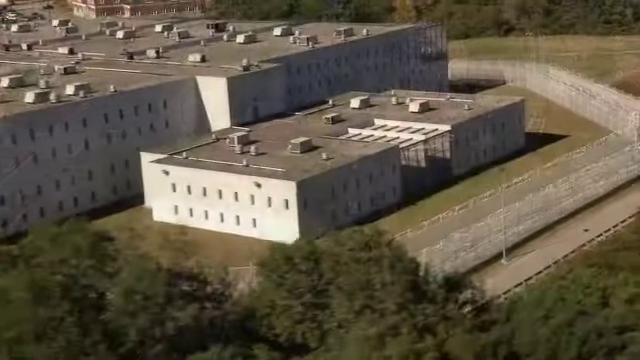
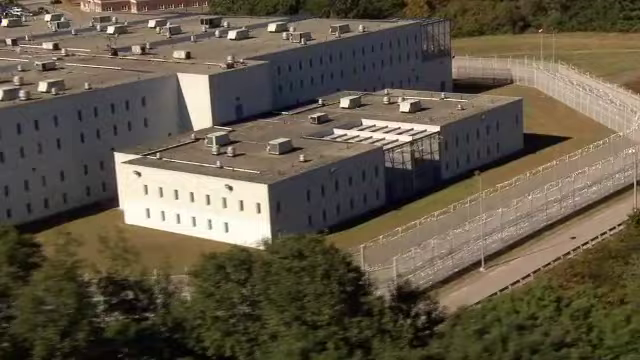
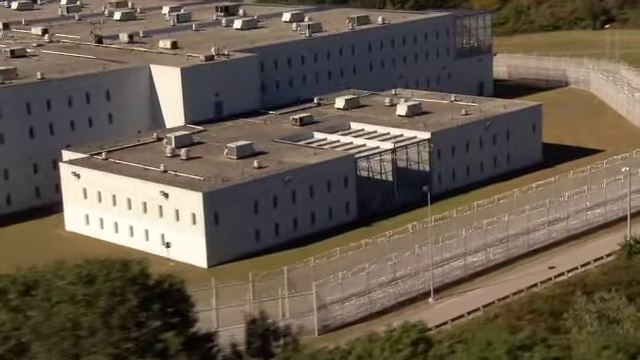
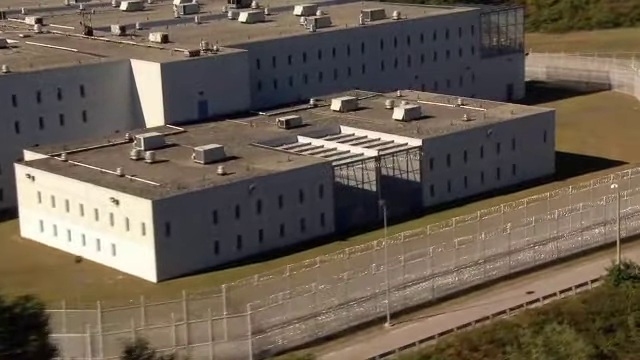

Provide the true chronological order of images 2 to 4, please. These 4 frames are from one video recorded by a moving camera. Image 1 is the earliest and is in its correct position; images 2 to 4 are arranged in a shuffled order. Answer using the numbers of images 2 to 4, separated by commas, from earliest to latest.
2, 3, 4
